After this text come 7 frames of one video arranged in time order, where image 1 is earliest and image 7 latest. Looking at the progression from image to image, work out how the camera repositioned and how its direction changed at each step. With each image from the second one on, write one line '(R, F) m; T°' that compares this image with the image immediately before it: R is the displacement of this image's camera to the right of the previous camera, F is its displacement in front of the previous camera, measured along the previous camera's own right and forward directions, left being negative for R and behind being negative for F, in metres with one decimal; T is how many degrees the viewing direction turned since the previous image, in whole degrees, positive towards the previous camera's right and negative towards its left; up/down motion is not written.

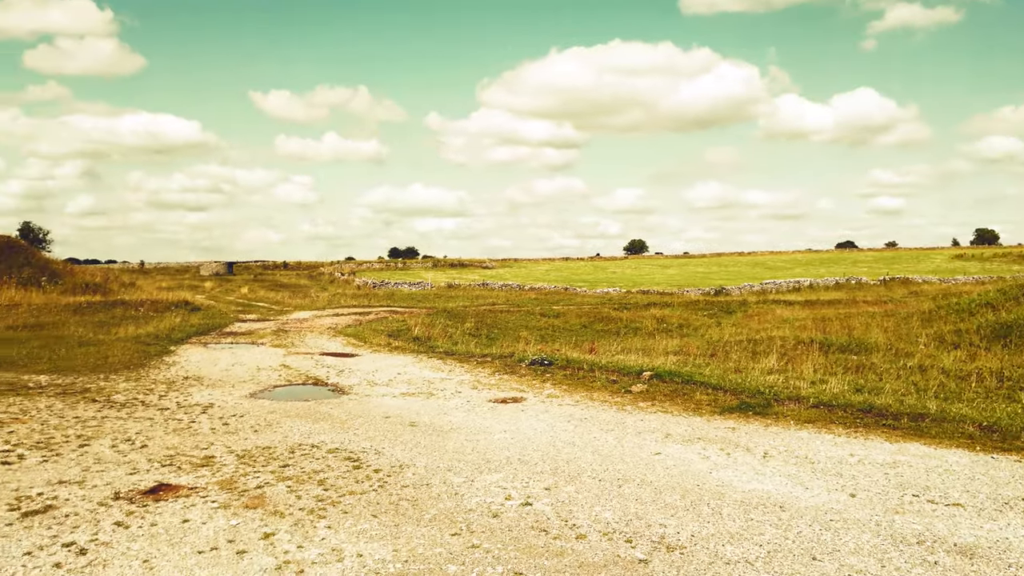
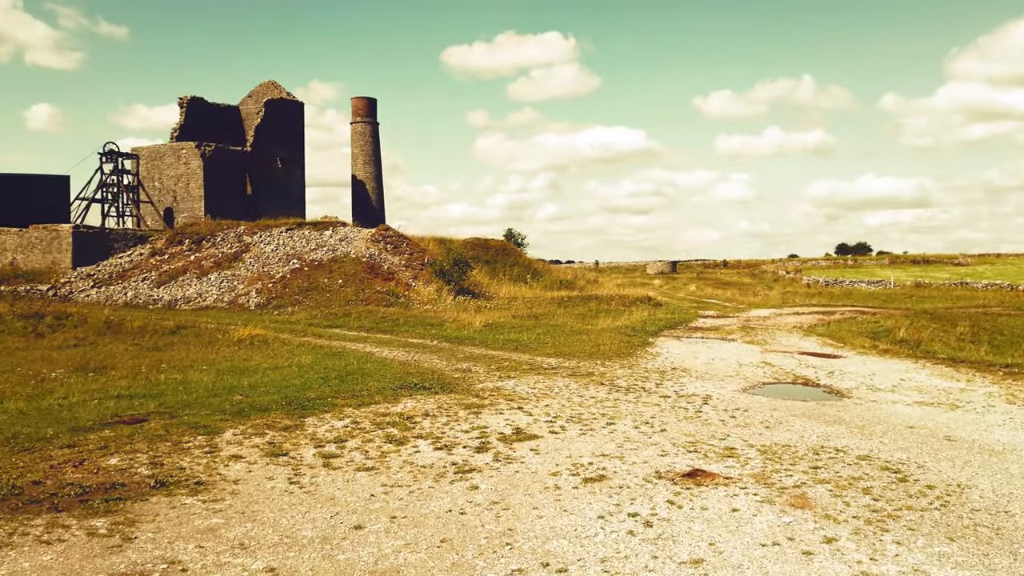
(-0.8, 0.0) m; -32°
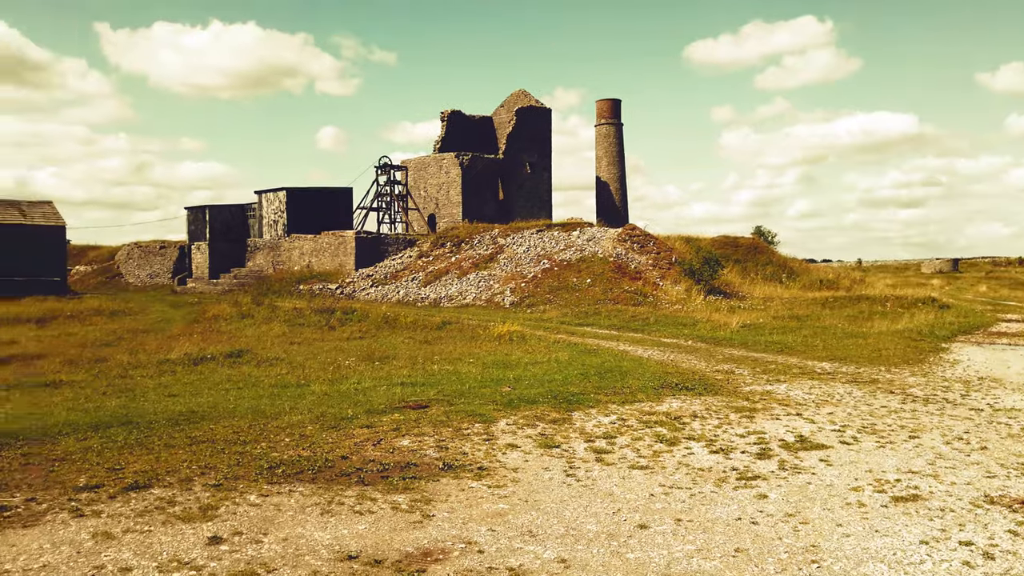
(-0.4, +0.2) m; -18°
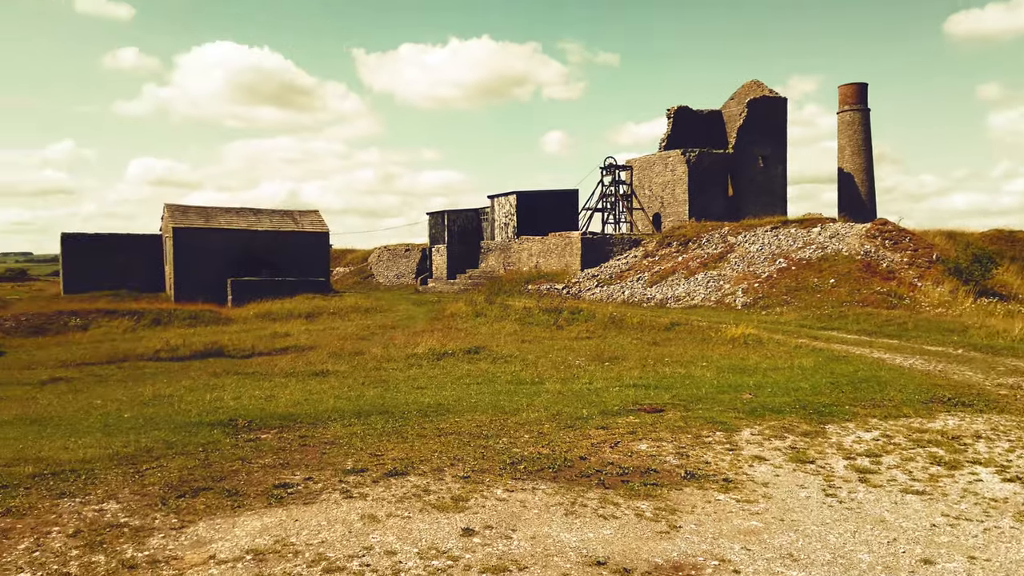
(-0.2, +0.1) m; -17°
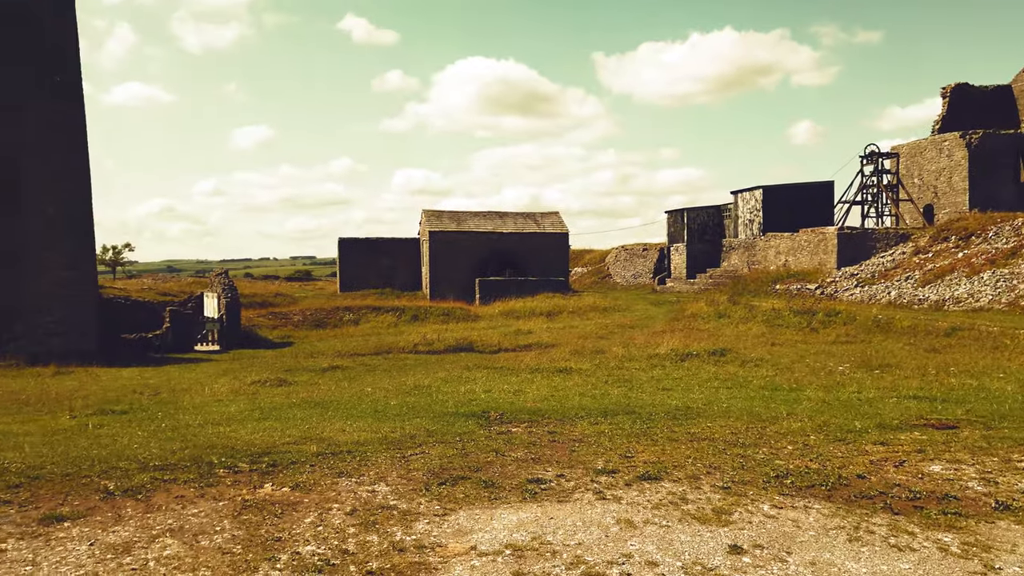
(-0.2, +0.3) m; -18°
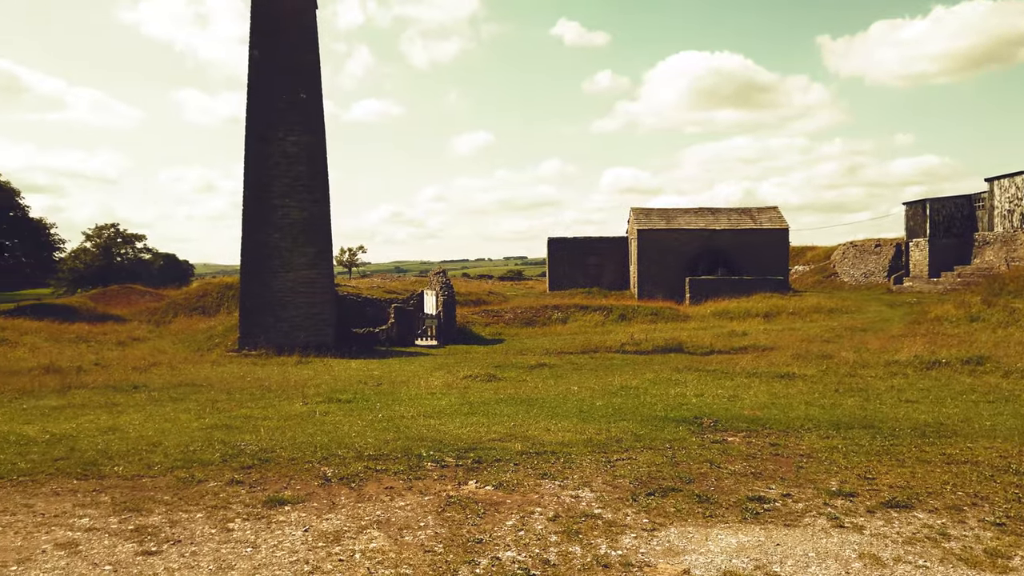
(0.0, +0.4) m; -16°
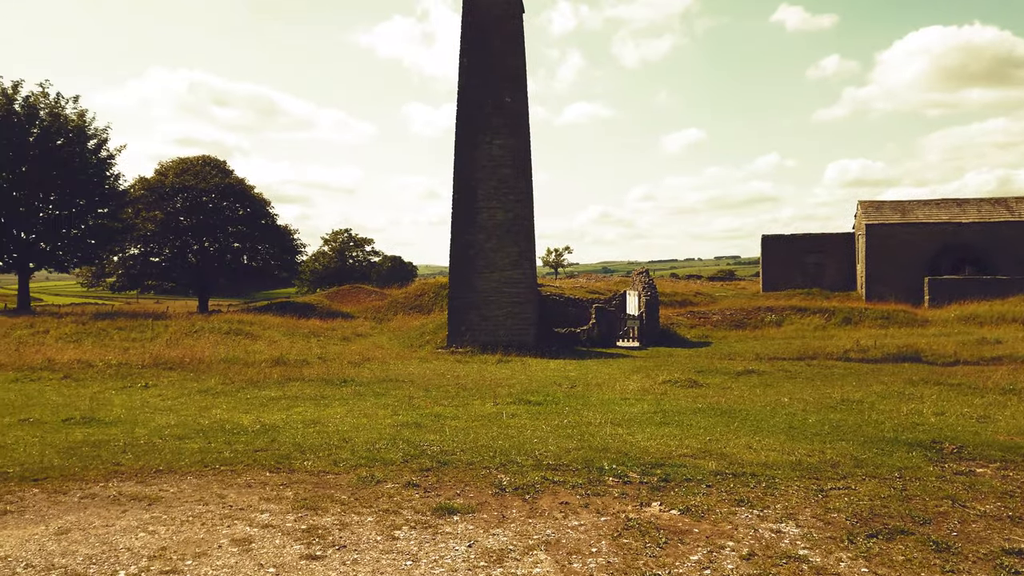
(+0.1, +0.5) m; -16°
